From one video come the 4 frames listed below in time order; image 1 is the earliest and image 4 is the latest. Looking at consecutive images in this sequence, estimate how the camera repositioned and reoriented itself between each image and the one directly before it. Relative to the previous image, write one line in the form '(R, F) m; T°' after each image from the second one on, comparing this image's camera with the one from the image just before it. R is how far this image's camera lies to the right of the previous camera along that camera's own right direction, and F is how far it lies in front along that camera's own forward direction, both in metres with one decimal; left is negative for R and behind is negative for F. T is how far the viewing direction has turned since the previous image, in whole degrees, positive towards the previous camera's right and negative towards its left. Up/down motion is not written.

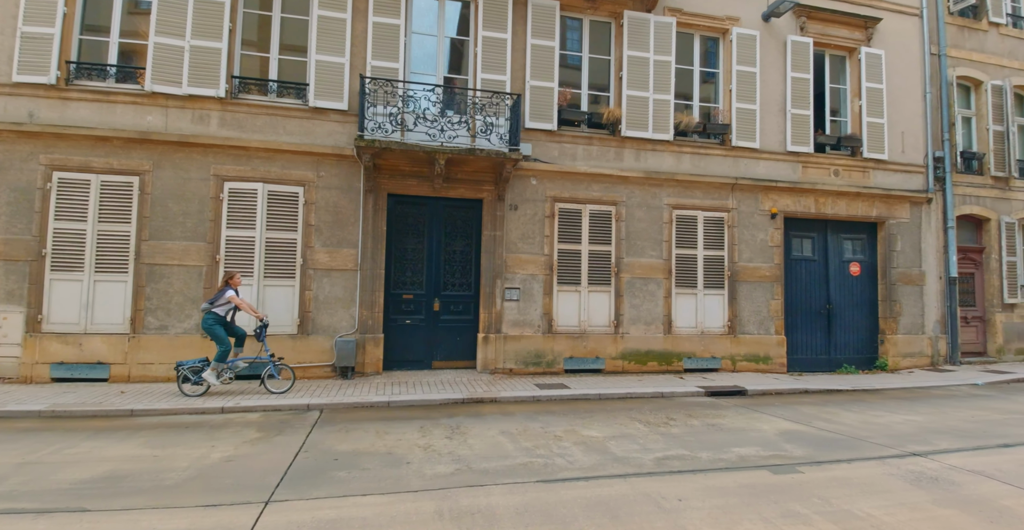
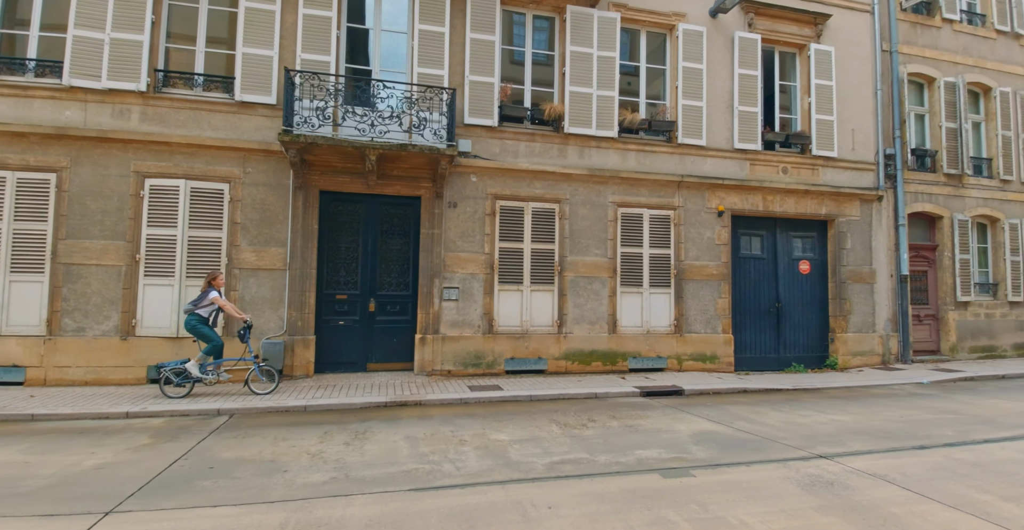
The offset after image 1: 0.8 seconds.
(+1.0, +0.2) m; +1°
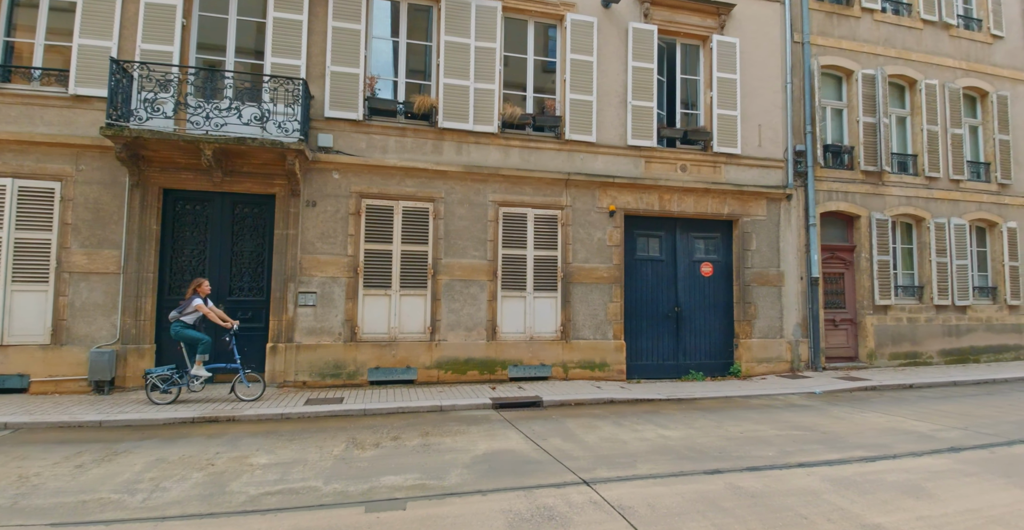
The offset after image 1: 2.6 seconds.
(+2.4, +0.5) m; 0°
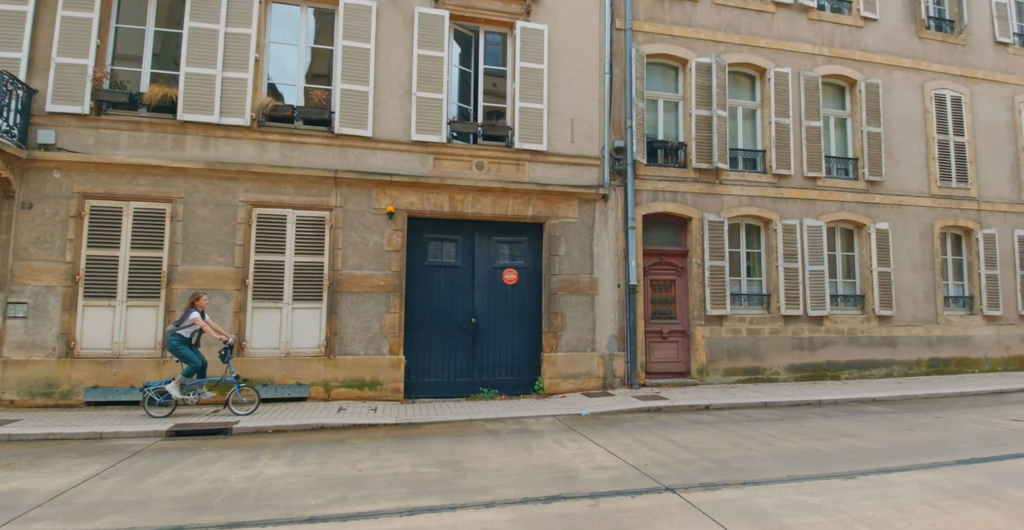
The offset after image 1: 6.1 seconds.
(+4.4, +0.9) m; -2°
